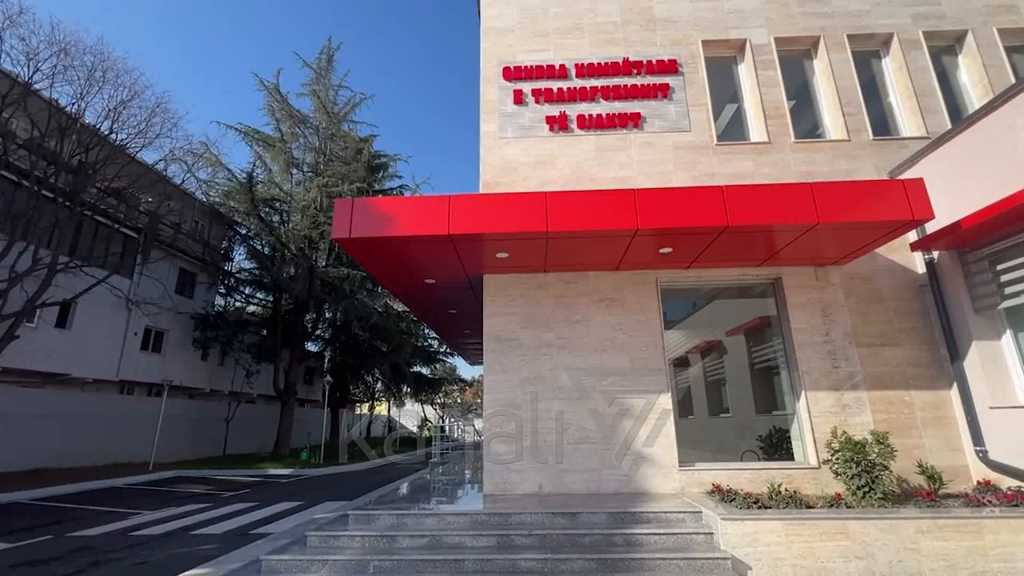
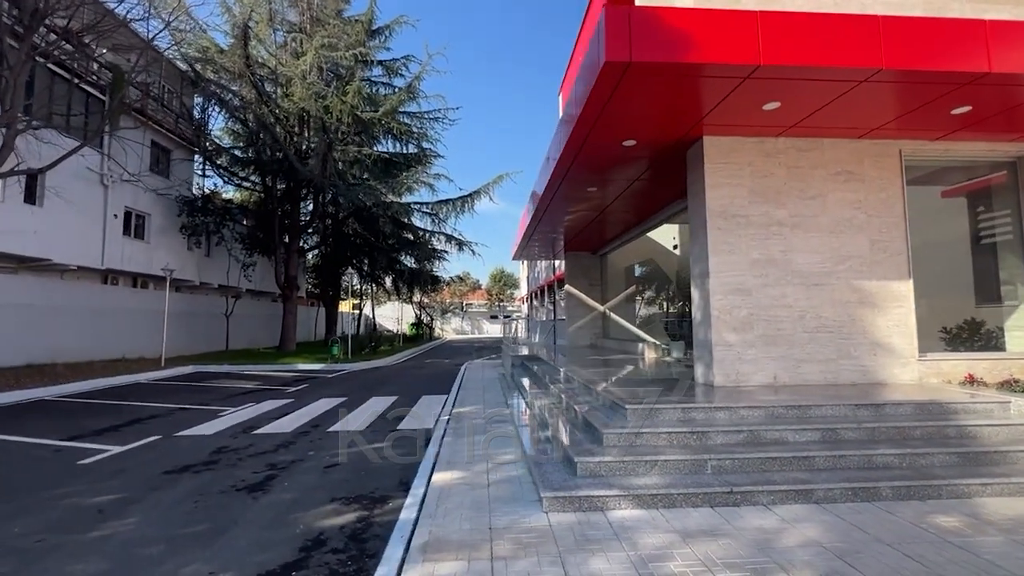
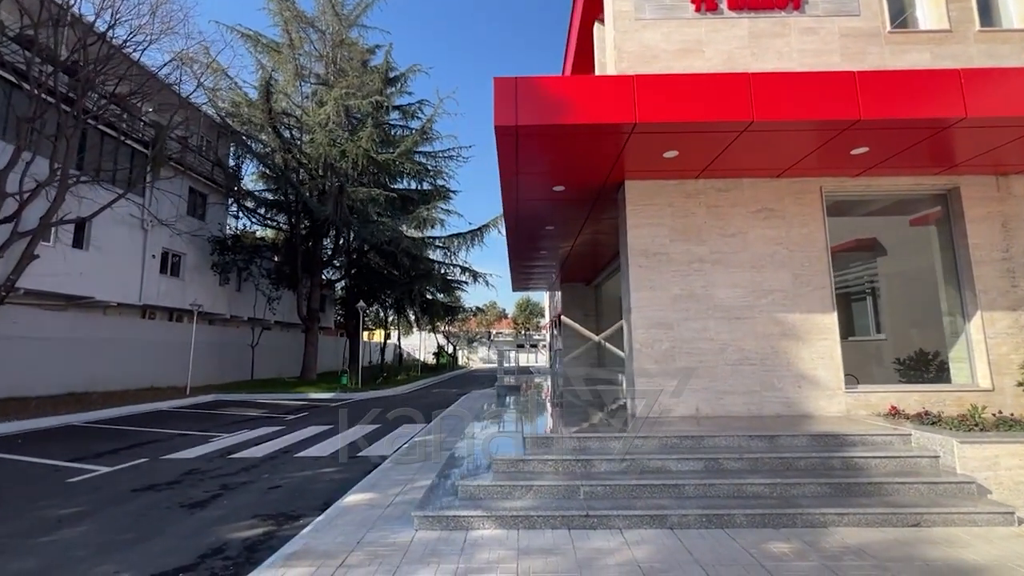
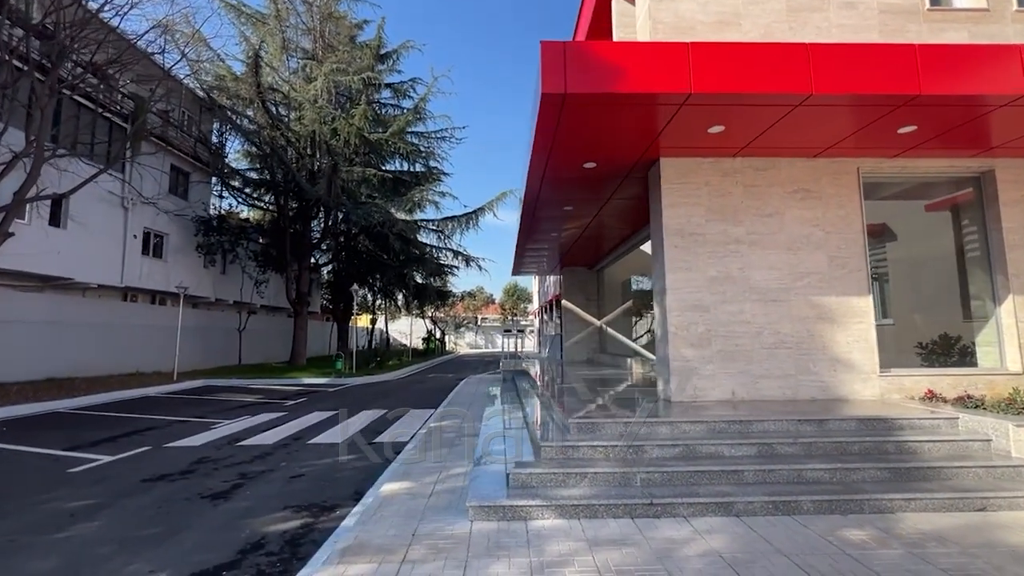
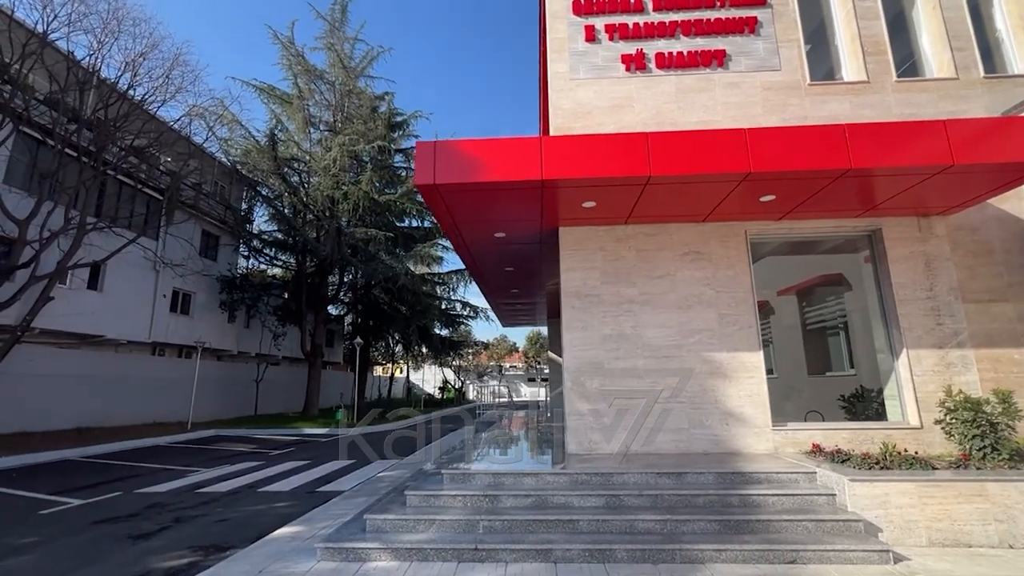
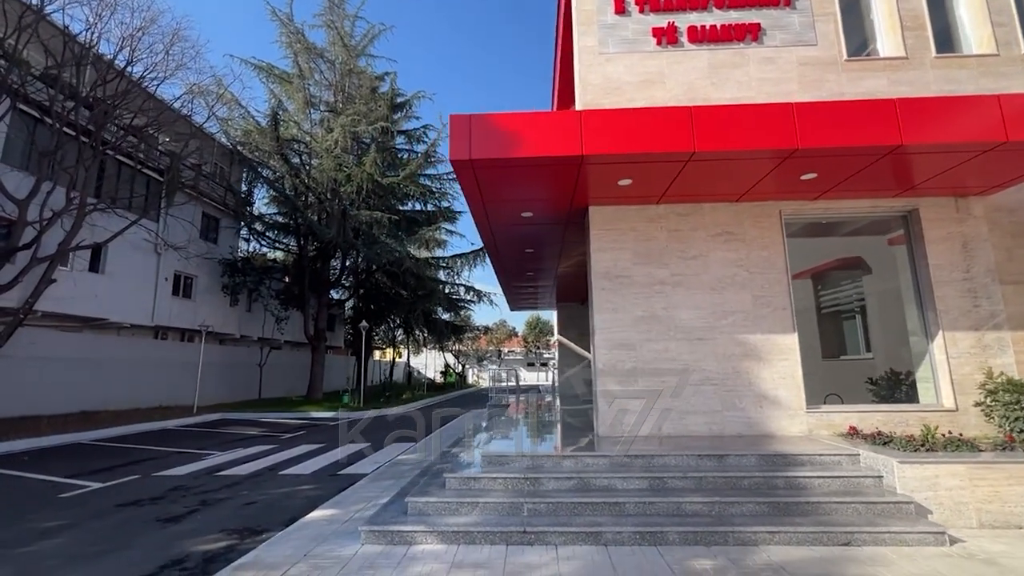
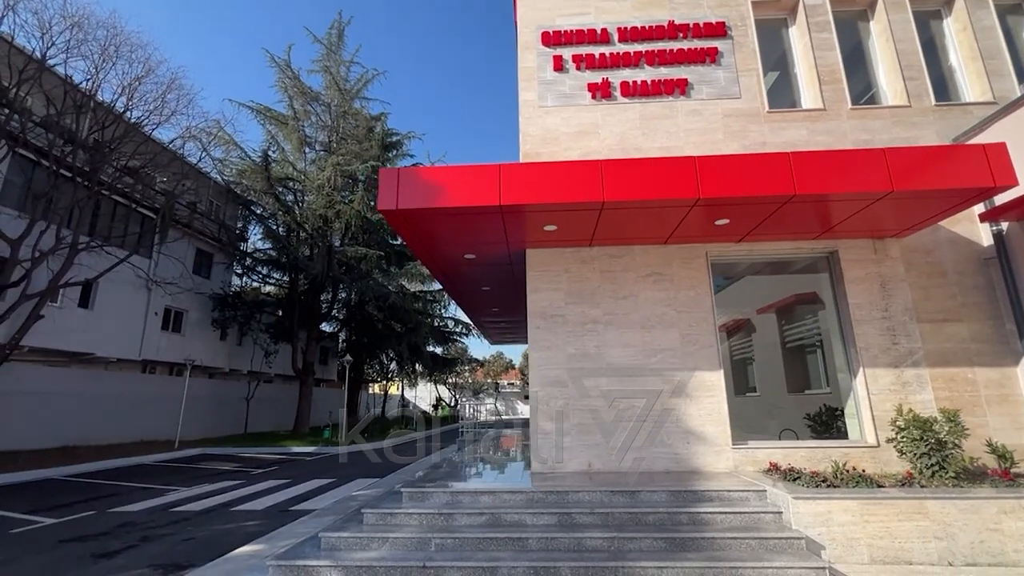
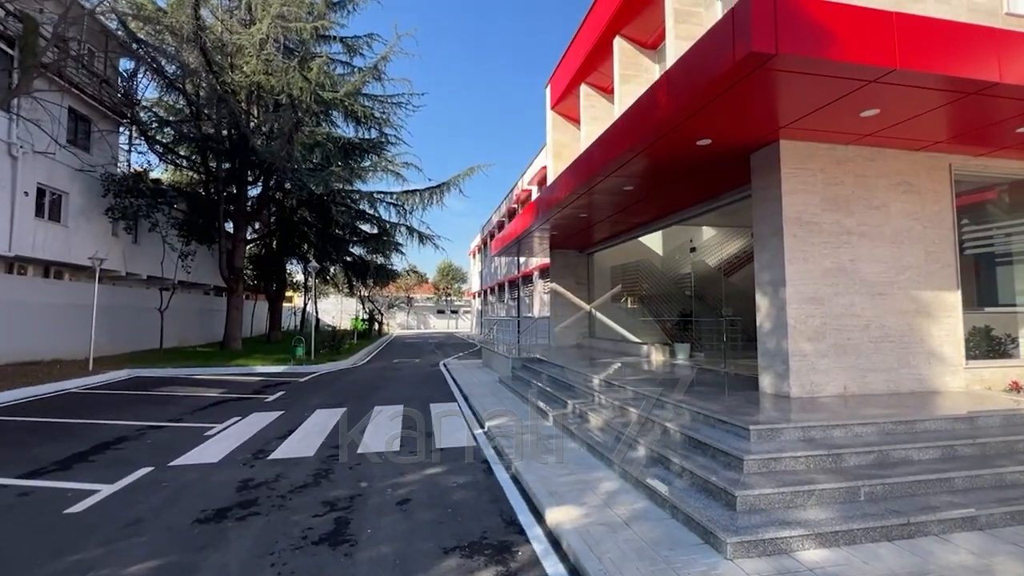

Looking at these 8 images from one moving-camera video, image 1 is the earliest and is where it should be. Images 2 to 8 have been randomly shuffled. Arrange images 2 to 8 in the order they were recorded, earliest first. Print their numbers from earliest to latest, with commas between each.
7, 5, 6, 3, 4, 2, 8
